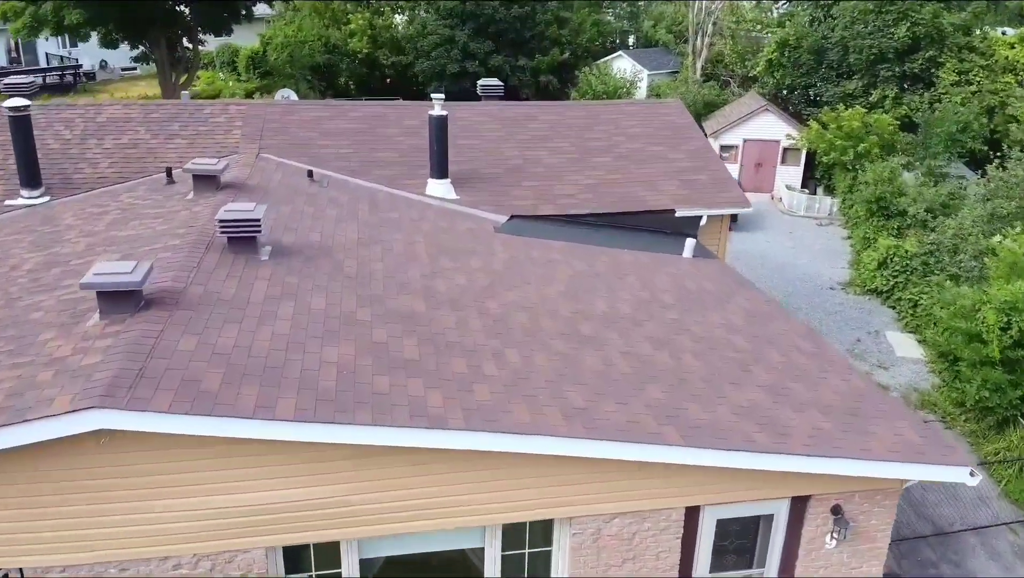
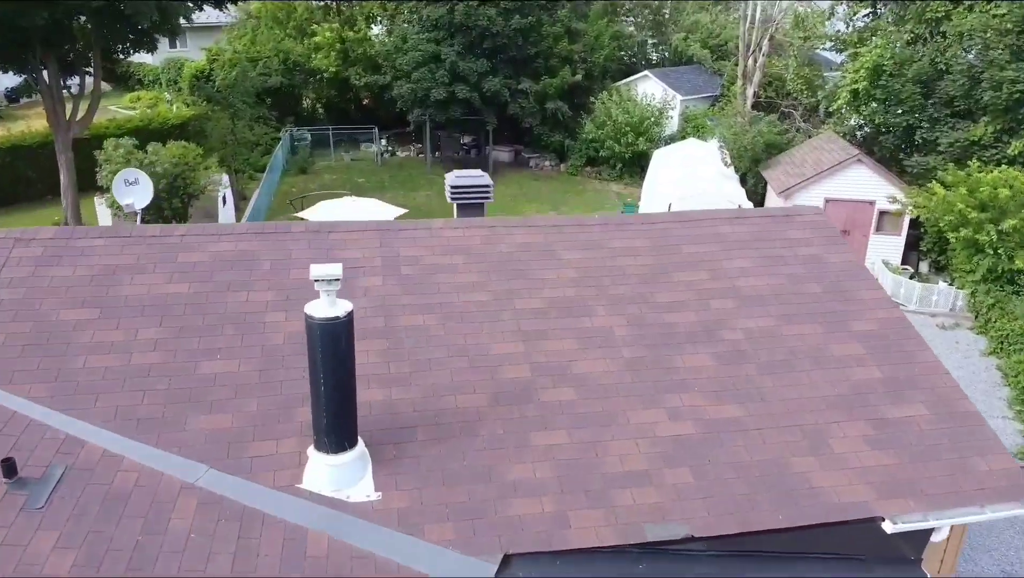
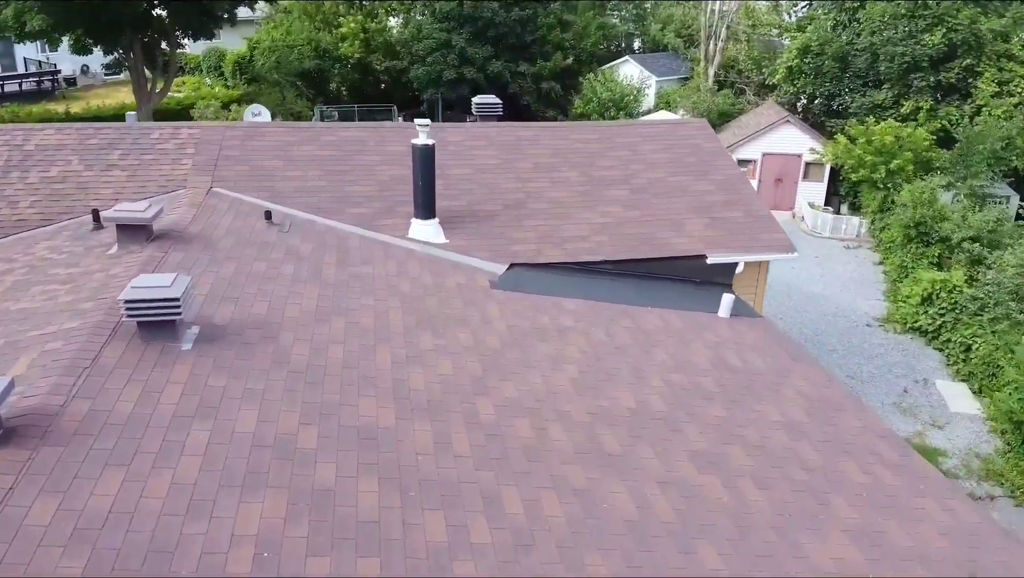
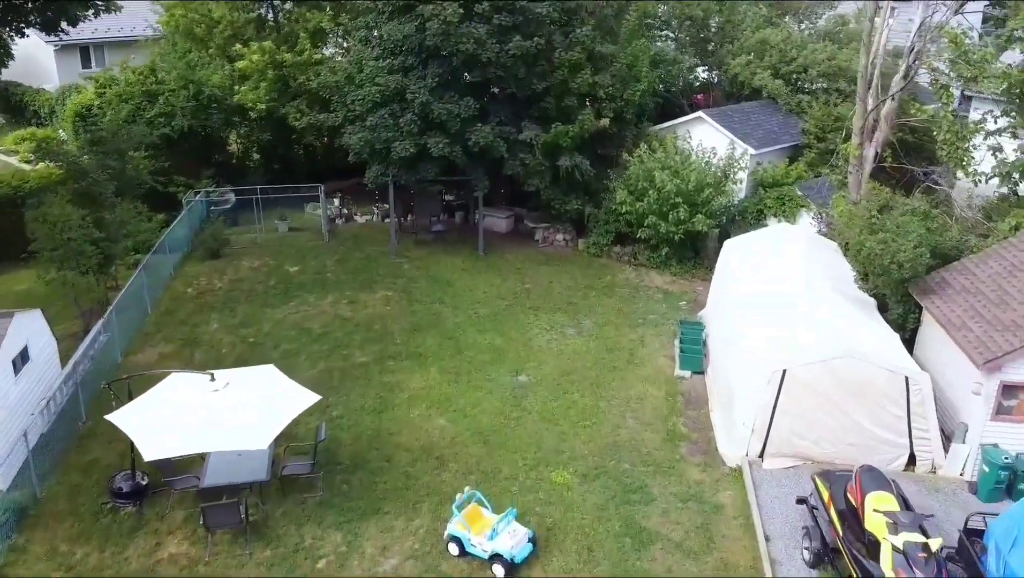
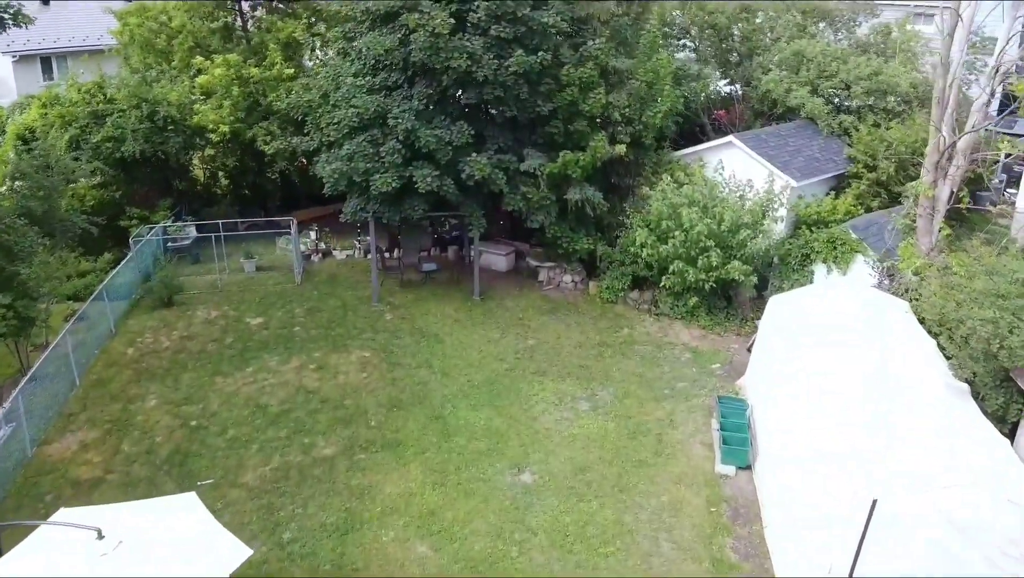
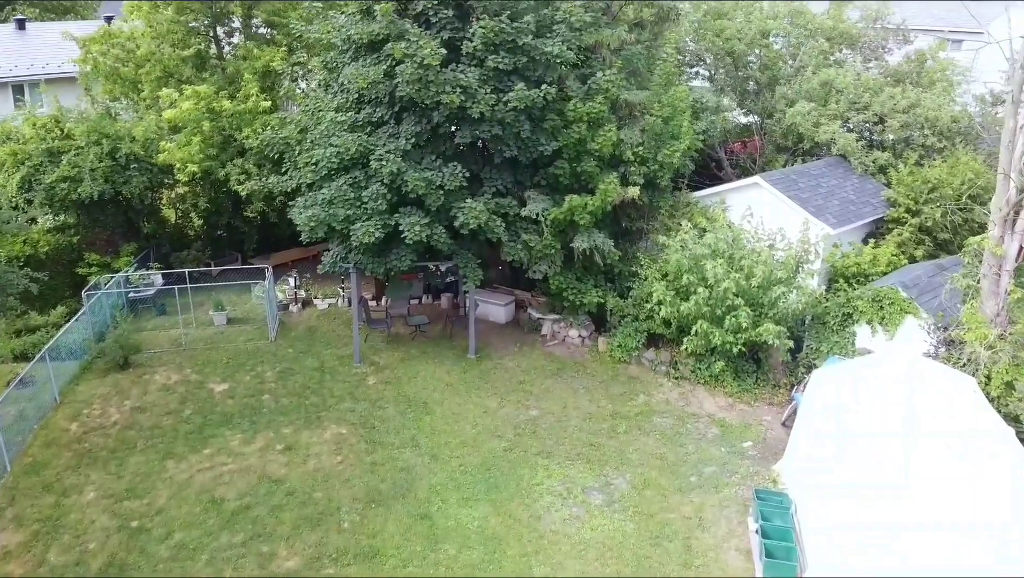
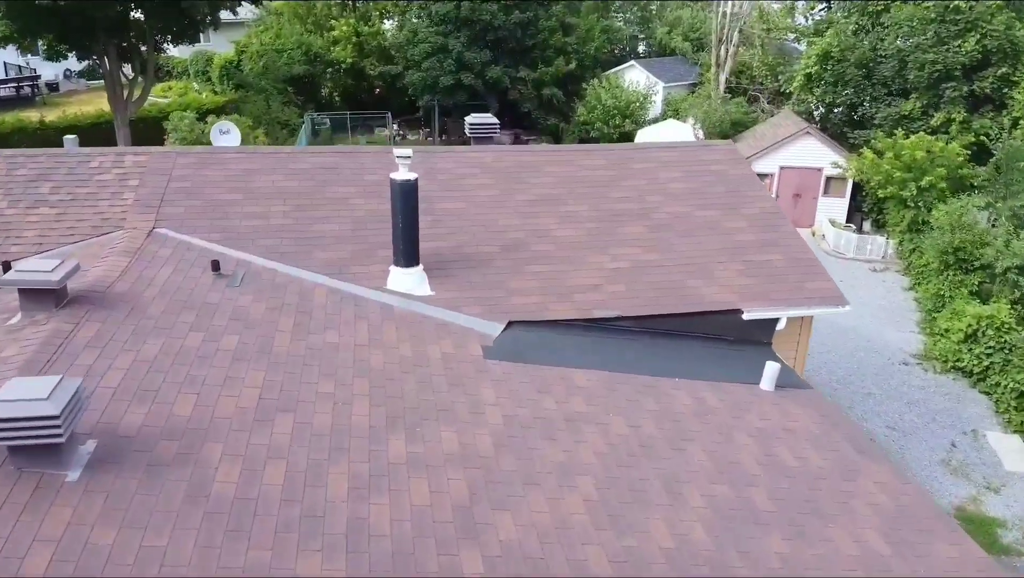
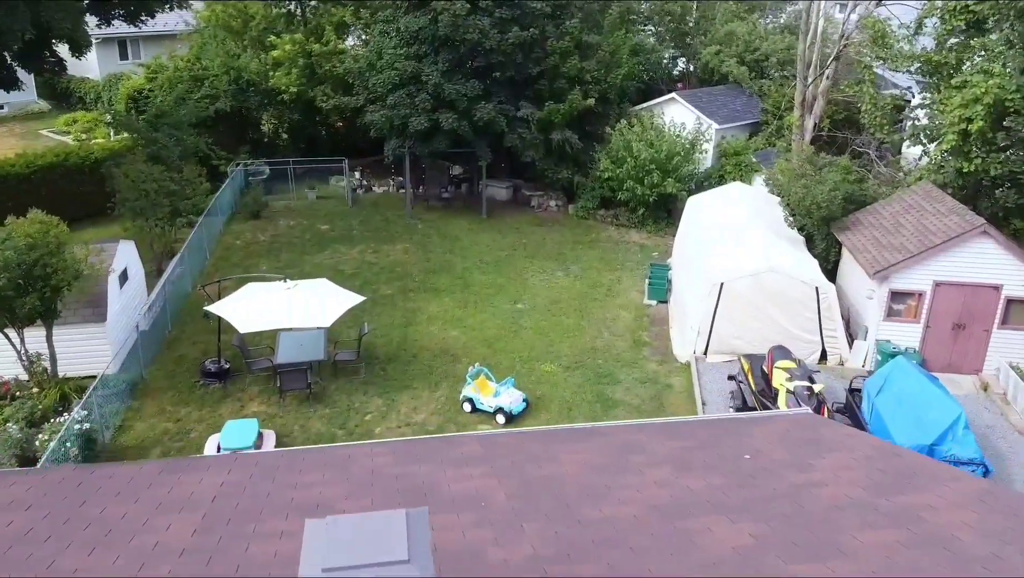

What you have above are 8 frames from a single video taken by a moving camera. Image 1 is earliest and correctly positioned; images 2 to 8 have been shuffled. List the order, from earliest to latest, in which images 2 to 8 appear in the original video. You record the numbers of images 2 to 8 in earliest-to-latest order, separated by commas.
3, 7, 2, 8, 4, 5, 6
